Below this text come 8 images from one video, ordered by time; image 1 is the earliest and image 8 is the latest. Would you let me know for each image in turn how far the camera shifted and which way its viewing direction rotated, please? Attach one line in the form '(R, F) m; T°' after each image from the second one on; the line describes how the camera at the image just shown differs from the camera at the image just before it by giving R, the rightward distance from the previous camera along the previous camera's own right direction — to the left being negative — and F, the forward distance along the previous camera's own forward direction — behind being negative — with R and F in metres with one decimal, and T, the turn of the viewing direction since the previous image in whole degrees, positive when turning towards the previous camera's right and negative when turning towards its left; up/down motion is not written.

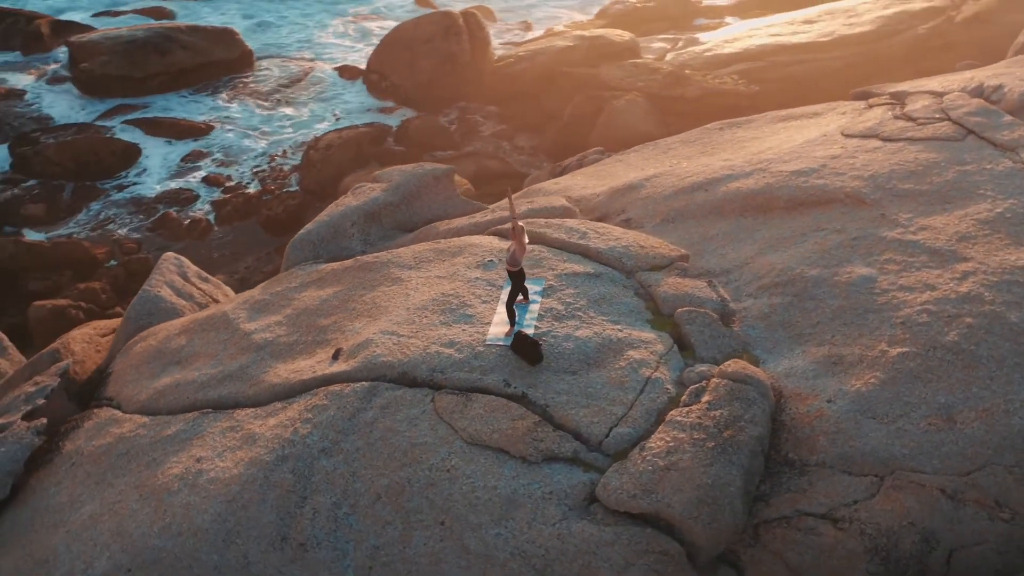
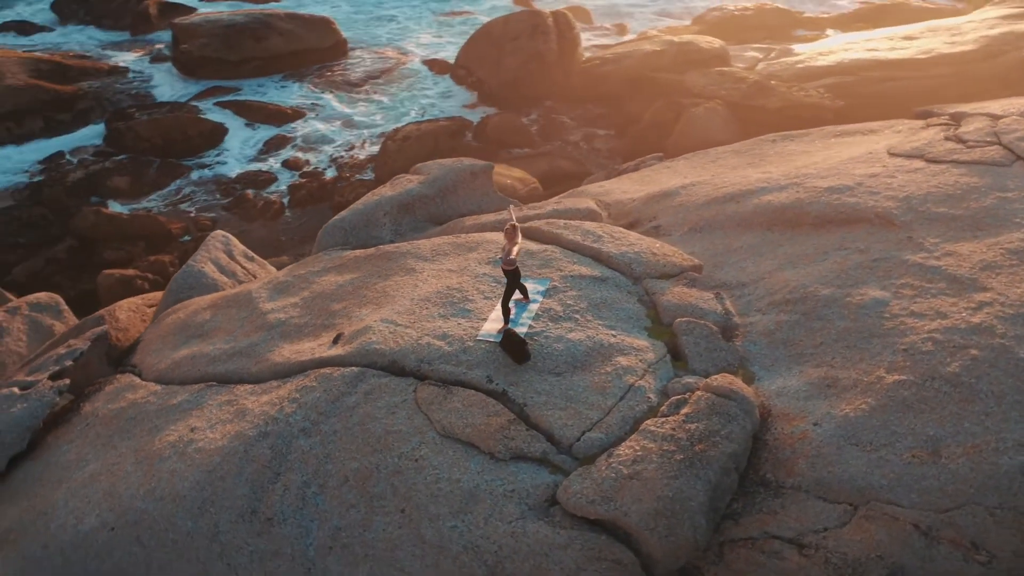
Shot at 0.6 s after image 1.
(+0.6, 0.0) m; -6°
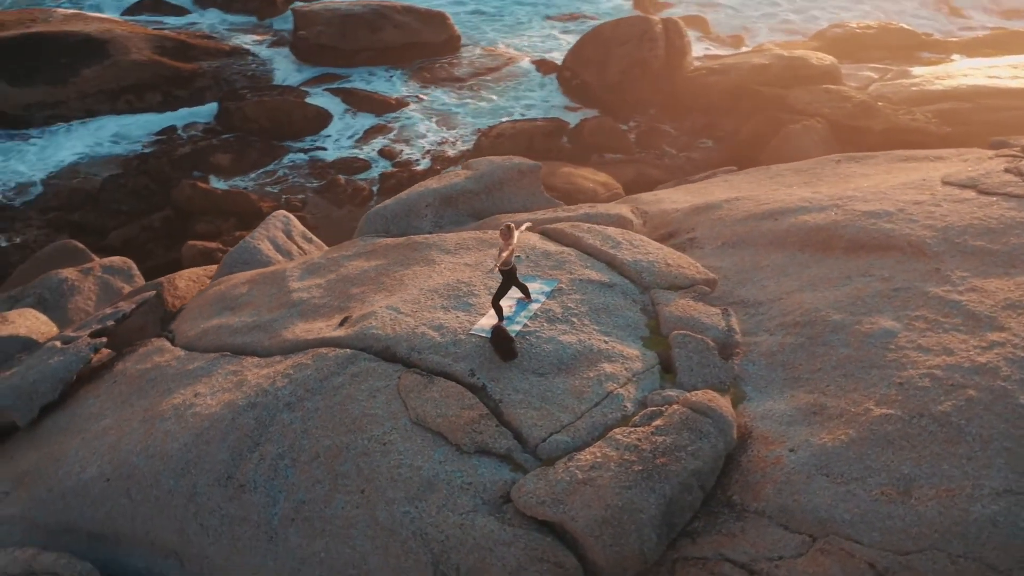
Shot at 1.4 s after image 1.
(+0.8, 0.0) m; -7°
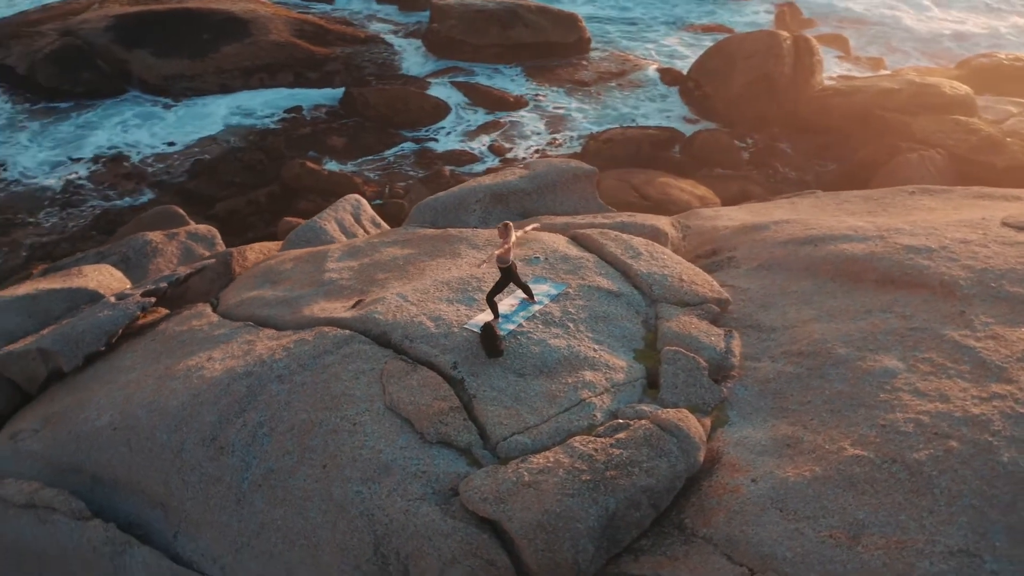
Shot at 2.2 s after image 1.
(+0.9, 0.0) m; -9°
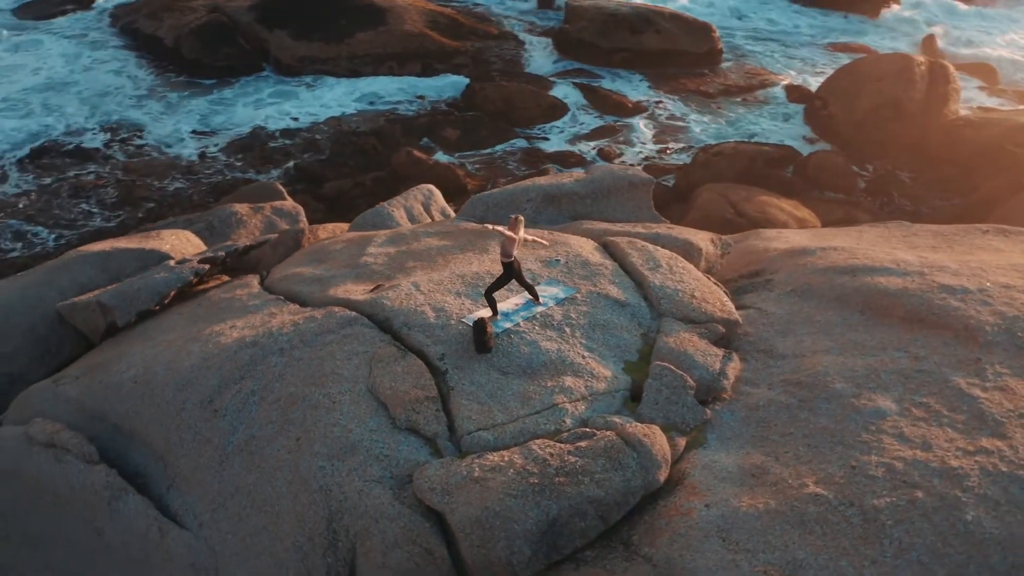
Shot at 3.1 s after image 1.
(+0.9, 0.0) m; -9°
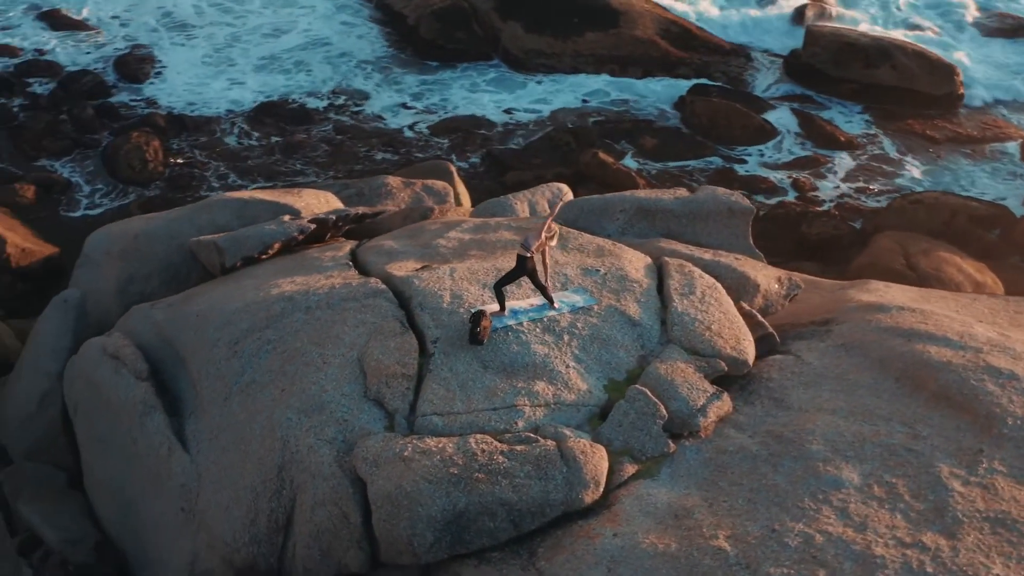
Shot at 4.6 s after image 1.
(+1.5, +0.1) m; -15°
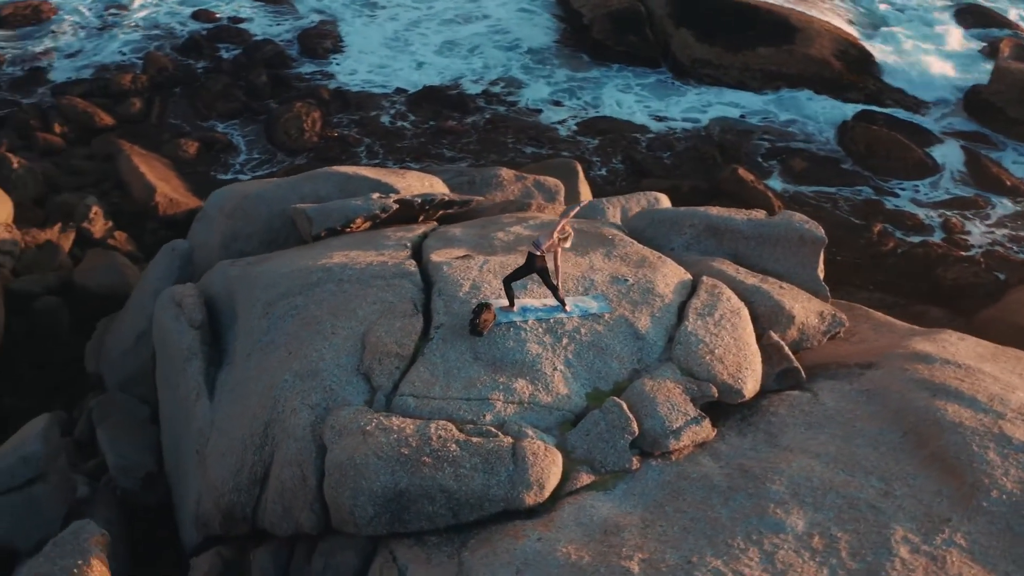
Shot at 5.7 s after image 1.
(+1.1, +0.1) m; -11°
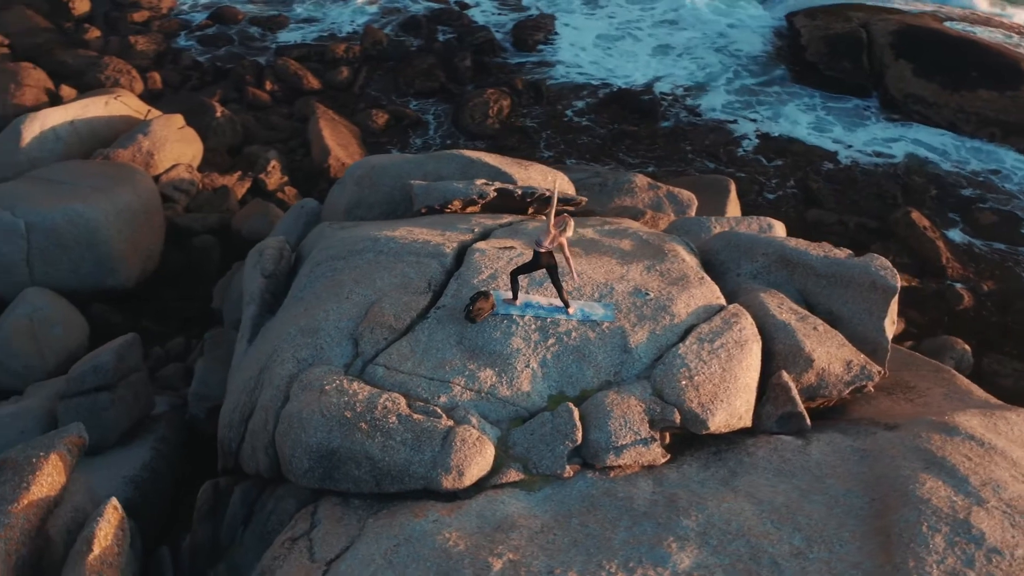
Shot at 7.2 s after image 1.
(+1.4, +0.1) m; -14°
